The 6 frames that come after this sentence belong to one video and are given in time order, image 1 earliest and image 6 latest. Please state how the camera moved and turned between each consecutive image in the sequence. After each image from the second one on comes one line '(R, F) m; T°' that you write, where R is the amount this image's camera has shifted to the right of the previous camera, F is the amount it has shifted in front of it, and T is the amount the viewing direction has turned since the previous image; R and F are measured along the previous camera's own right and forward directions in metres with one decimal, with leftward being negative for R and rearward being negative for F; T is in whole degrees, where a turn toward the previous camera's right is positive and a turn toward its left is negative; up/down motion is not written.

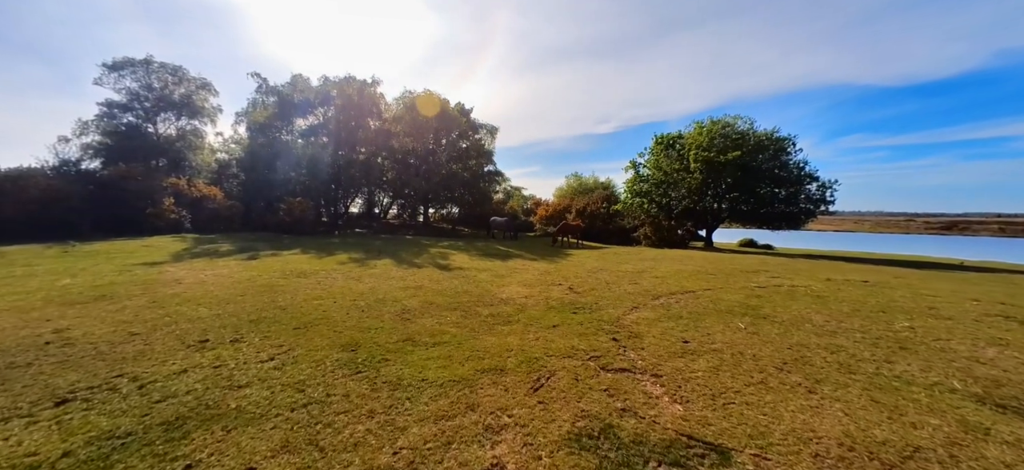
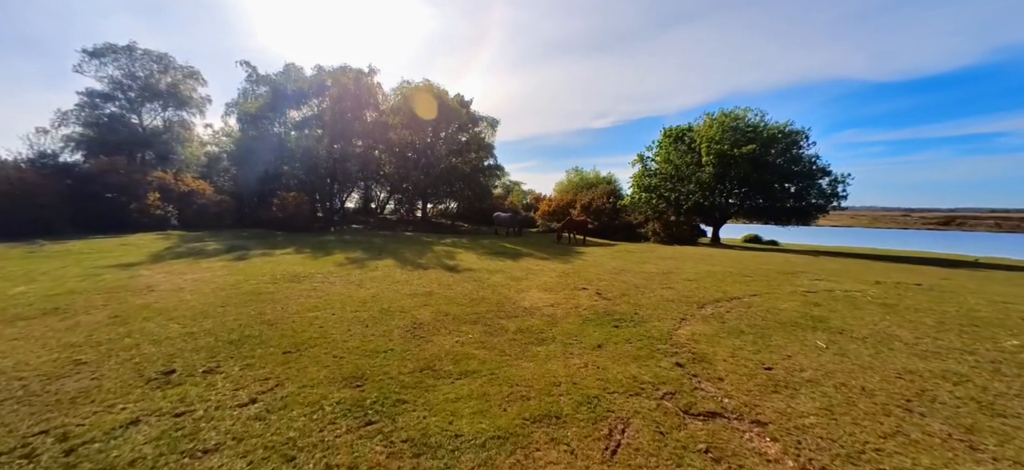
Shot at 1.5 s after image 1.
(-0.6, +1.2) m; +1°
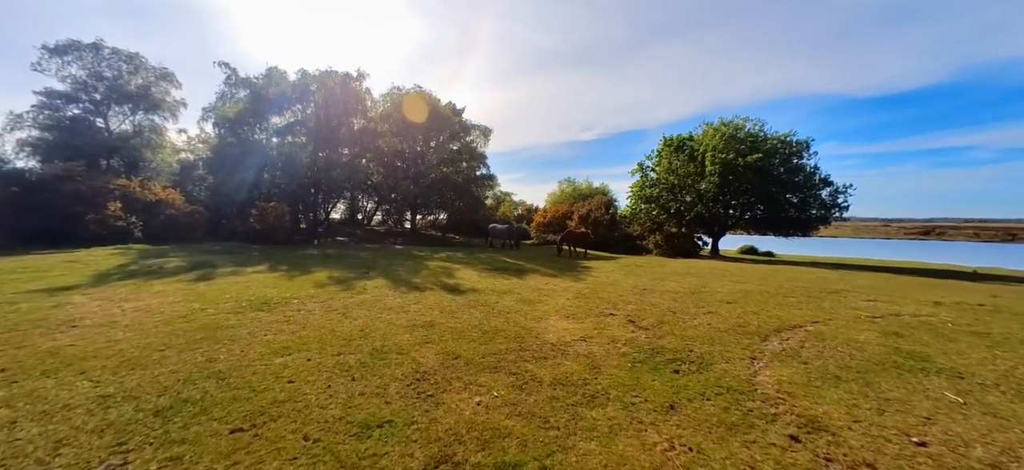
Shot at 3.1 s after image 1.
(-0.6, +1.5) m; +2°
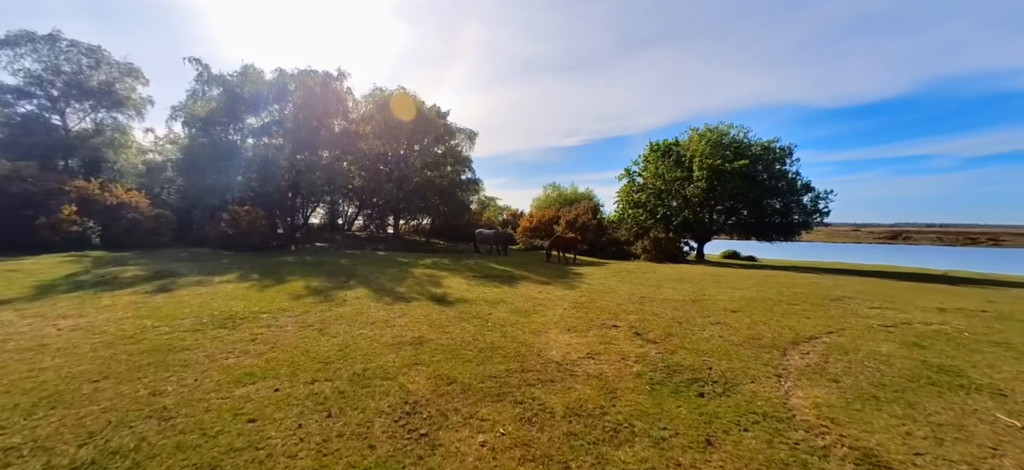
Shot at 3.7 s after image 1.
(-0.2, +0.6) m; +3°
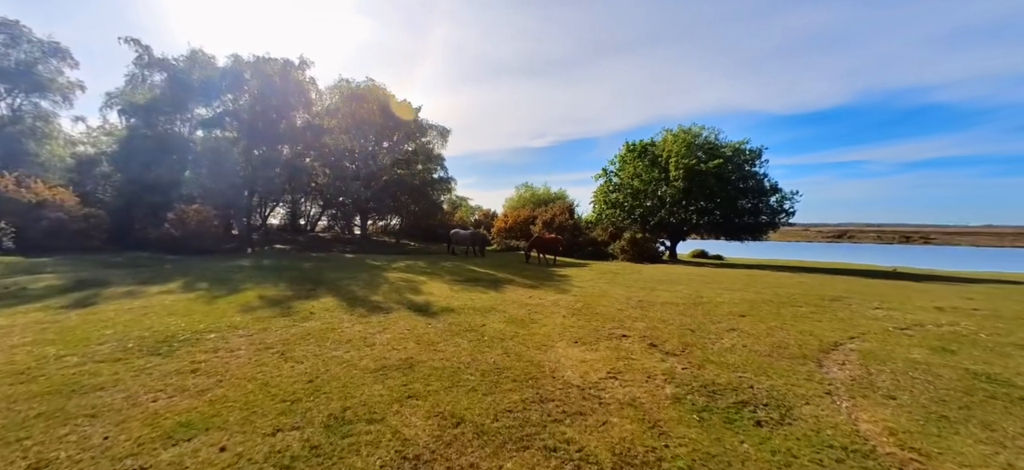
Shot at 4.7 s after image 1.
(-0.5, +0.9) m; +5°
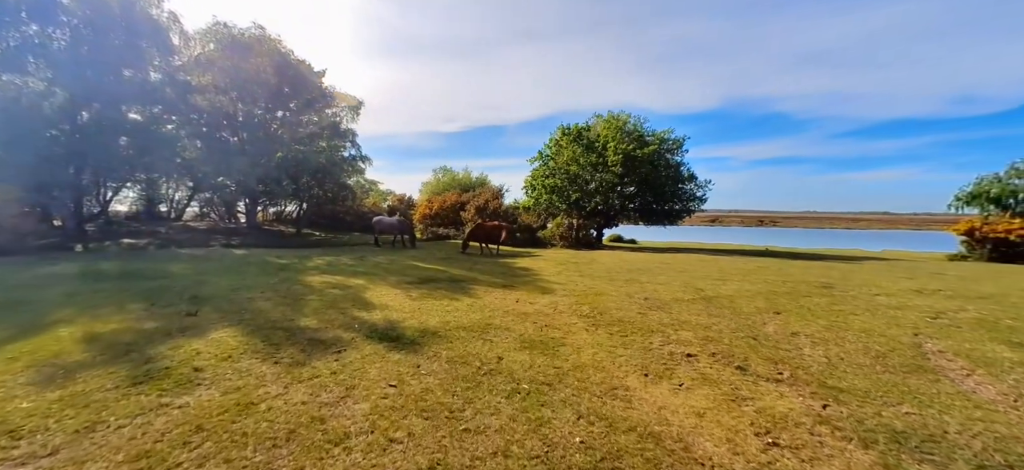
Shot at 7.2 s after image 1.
(-1.5, +2.5) m; +14°
